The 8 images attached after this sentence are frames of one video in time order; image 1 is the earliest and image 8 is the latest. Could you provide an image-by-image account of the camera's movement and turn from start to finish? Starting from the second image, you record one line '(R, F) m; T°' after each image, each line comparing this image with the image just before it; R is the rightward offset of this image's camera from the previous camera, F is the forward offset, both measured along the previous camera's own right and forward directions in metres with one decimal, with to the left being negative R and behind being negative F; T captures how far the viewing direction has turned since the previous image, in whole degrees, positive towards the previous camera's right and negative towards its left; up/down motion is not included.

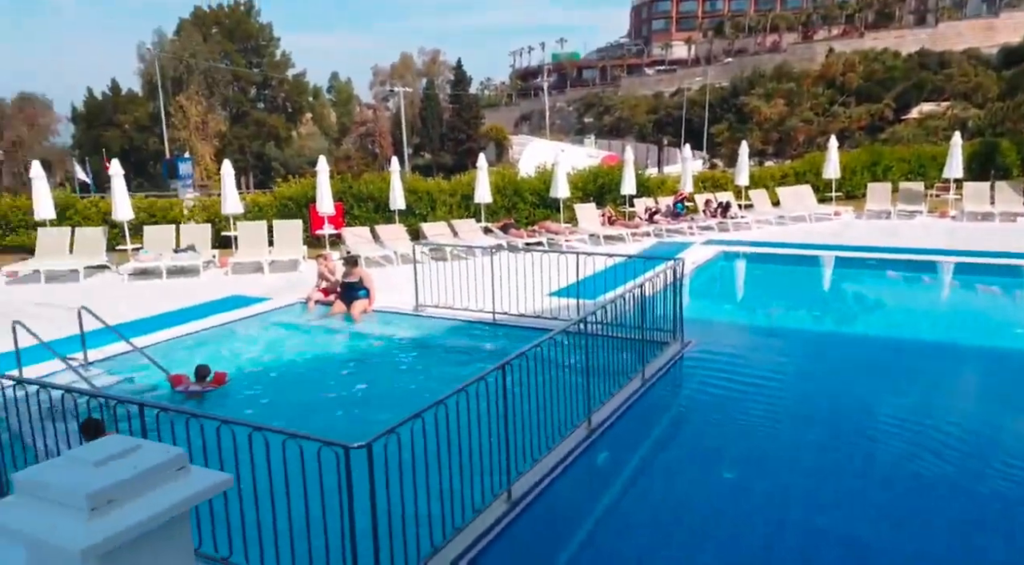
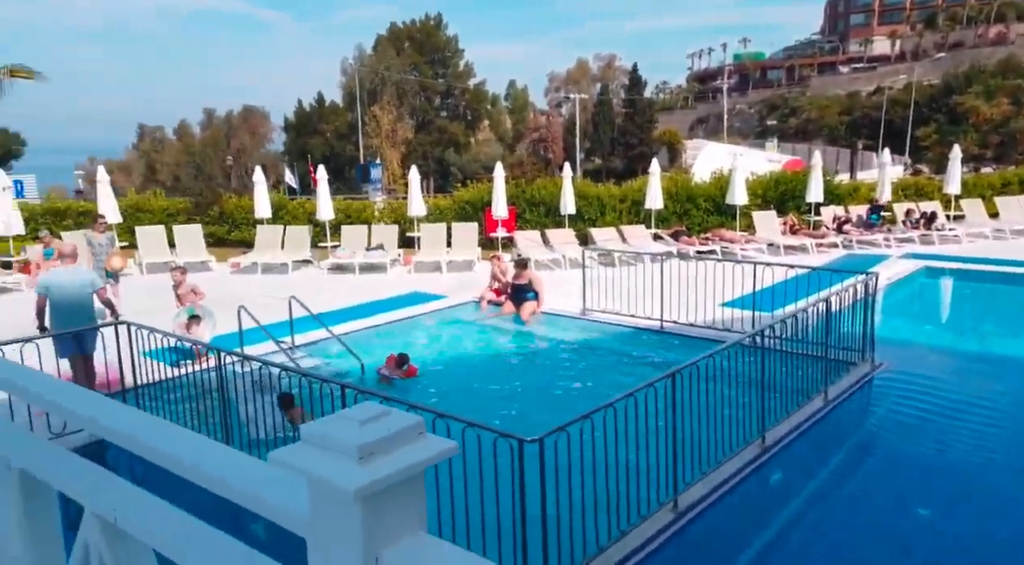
(0.0, -0.2) m; -12°
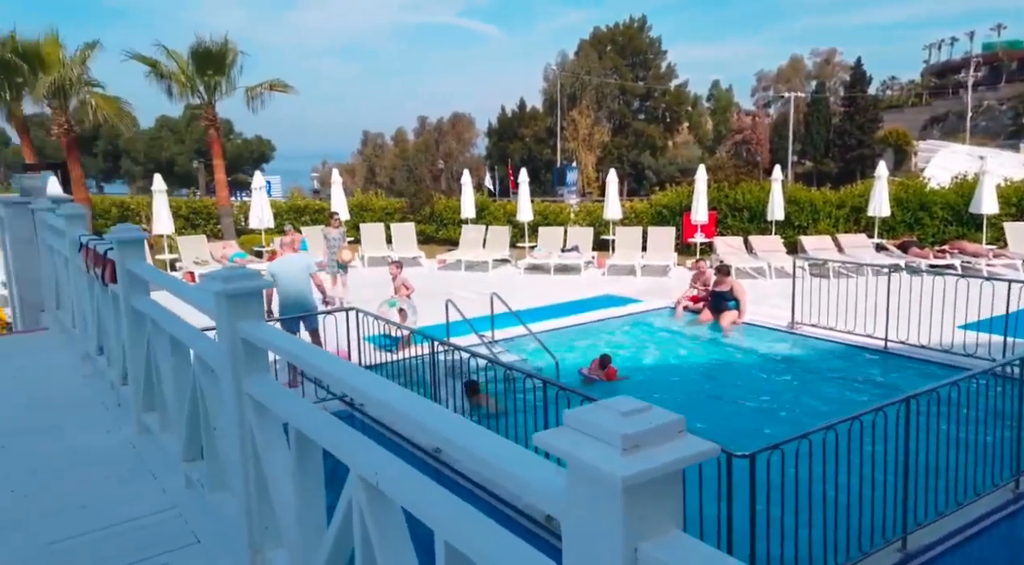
(-0.1, 0.0) m; -13°
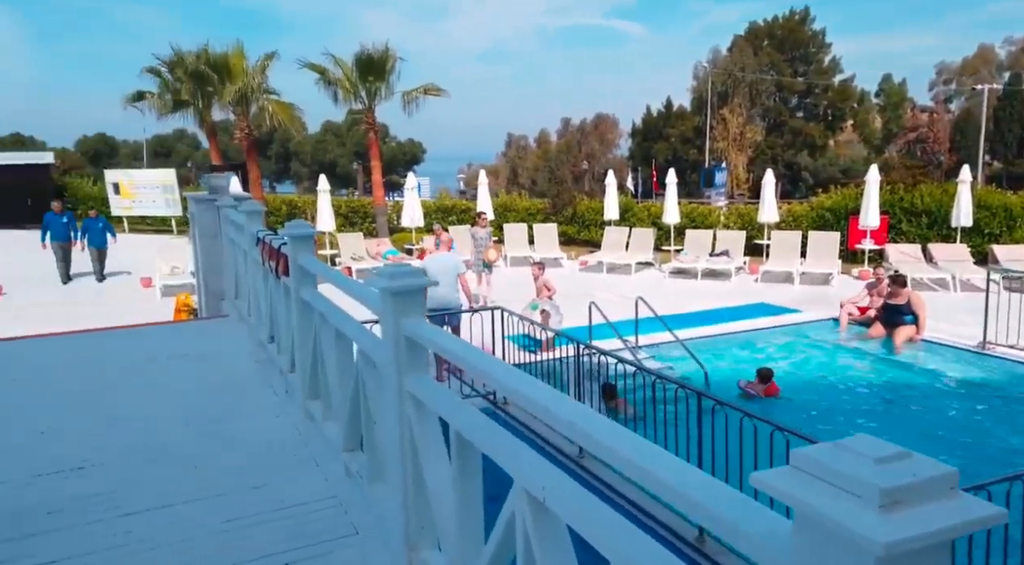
(-0.1, +0.1) m; -10°
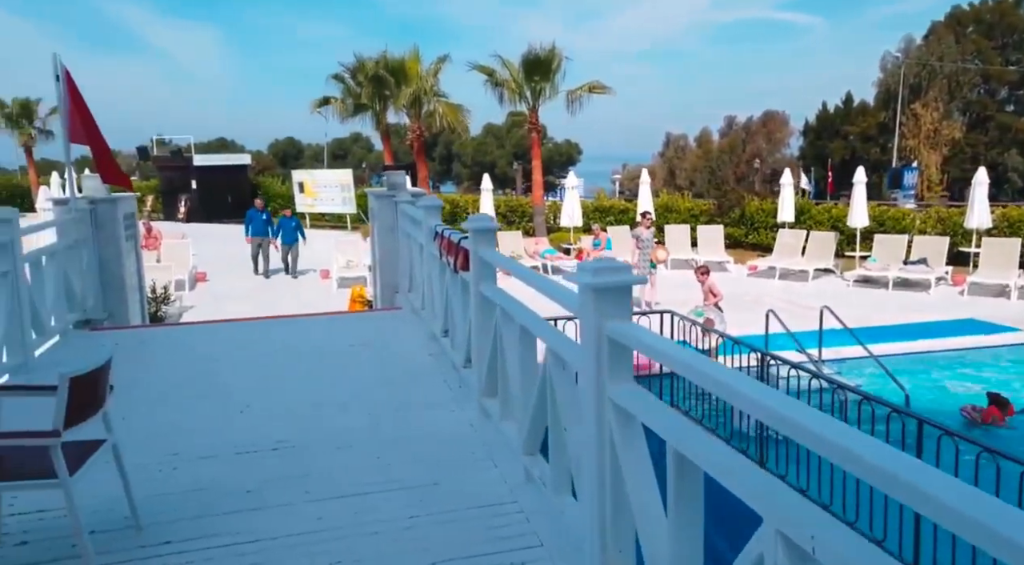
(-0.2, +0.2) m; -11°
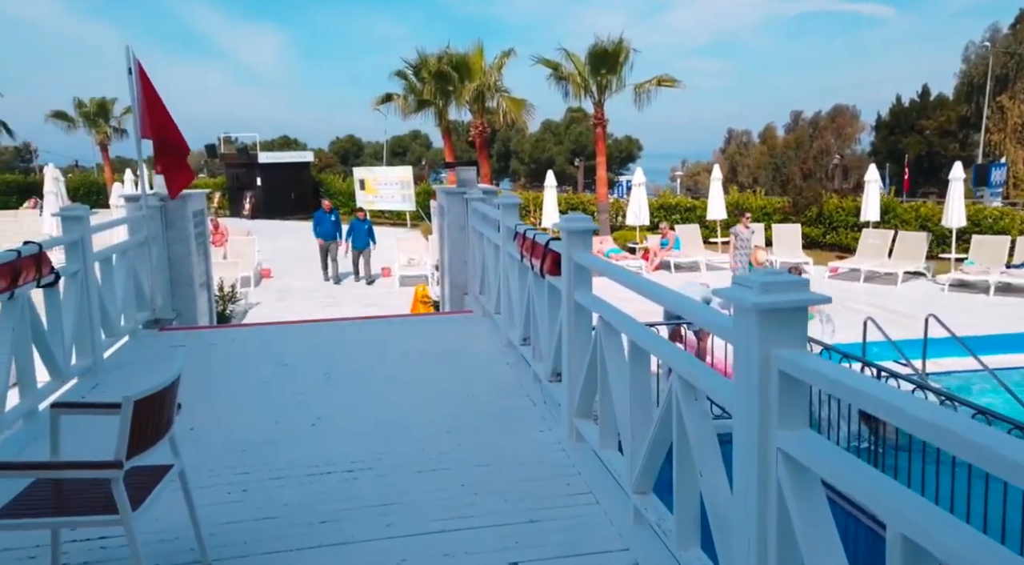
(-0.2, +0.4) m; -4°
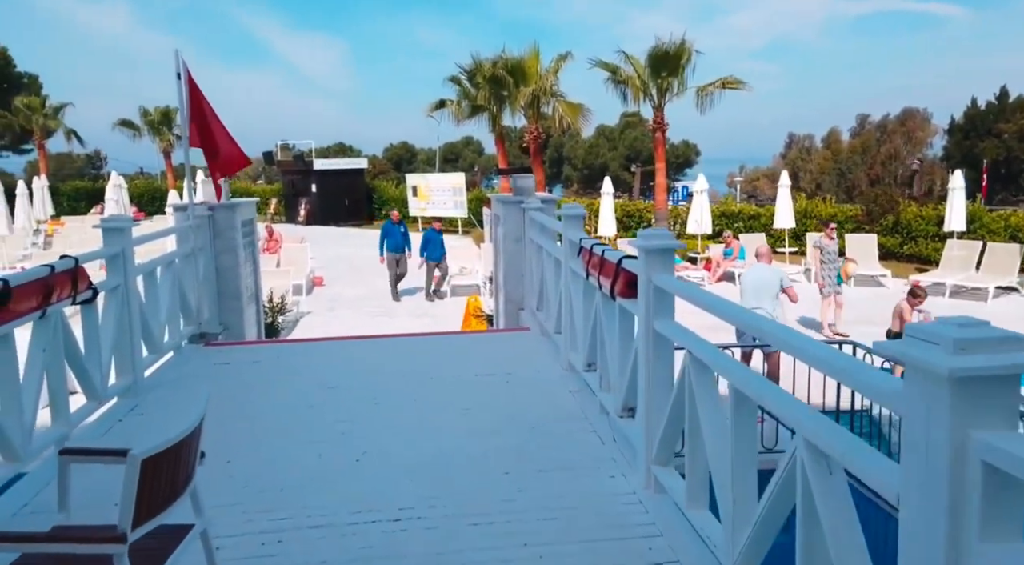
(-0.1, +0.4) m; -4°
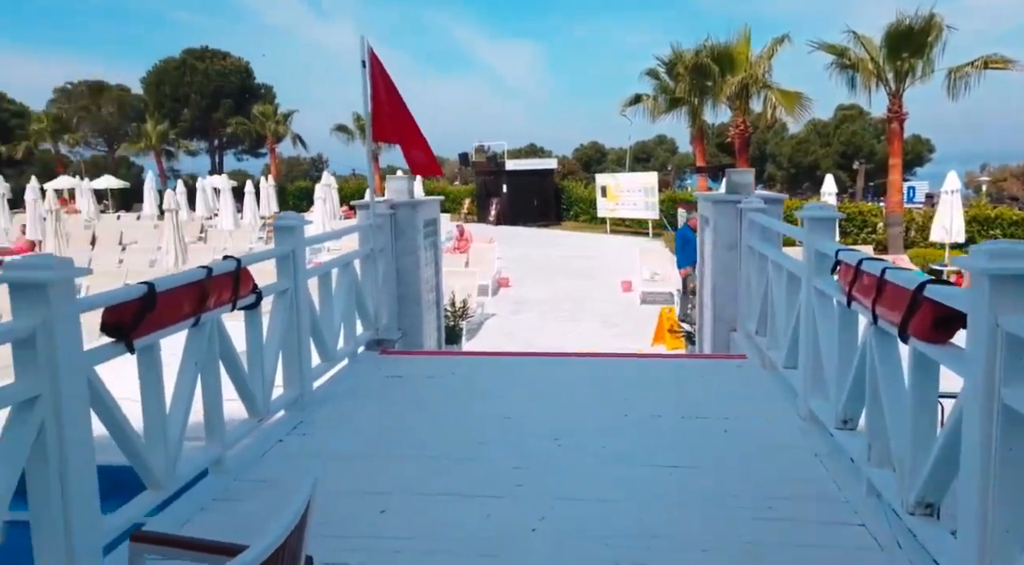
(-0.2, +0.9) m; -13°
